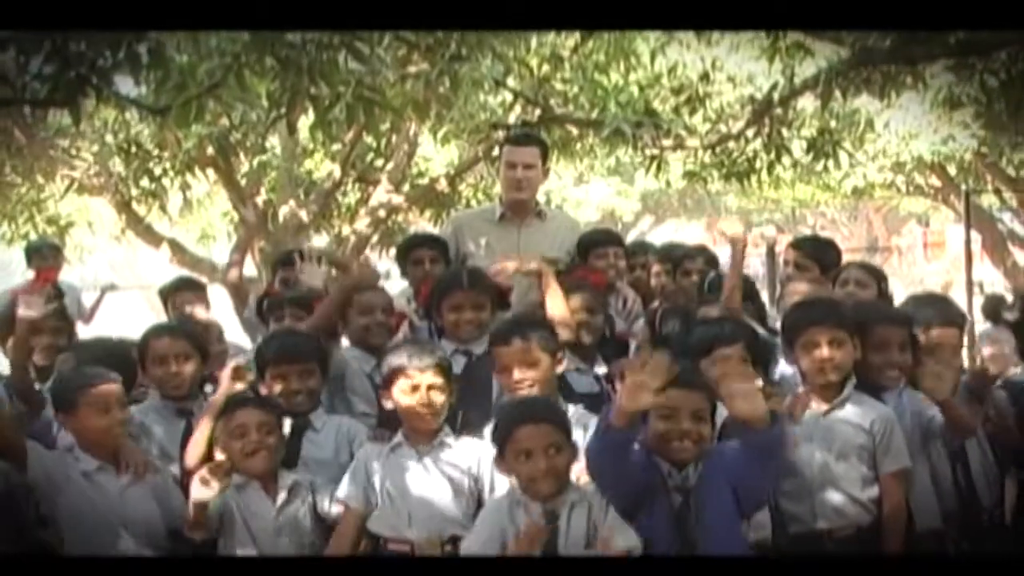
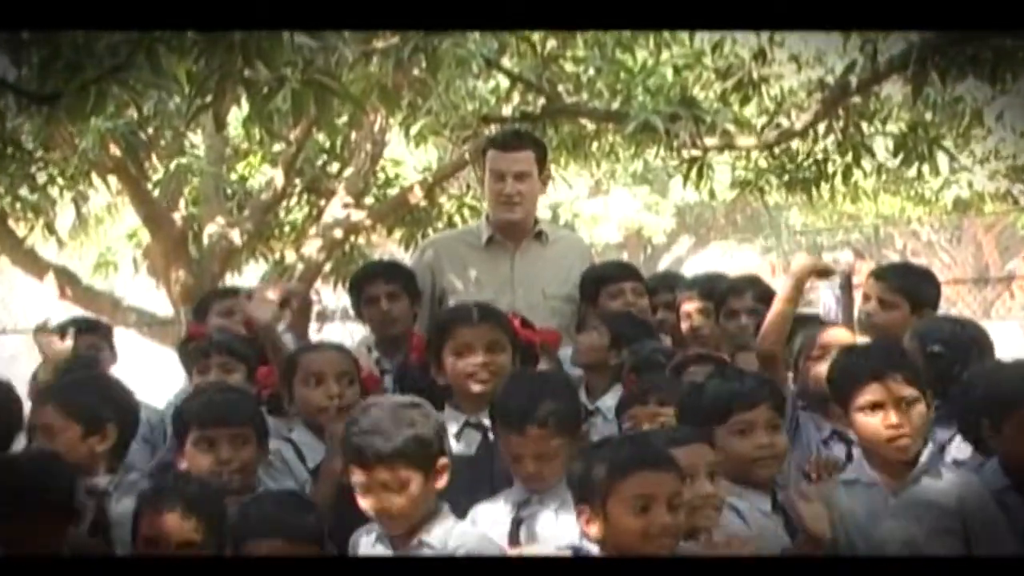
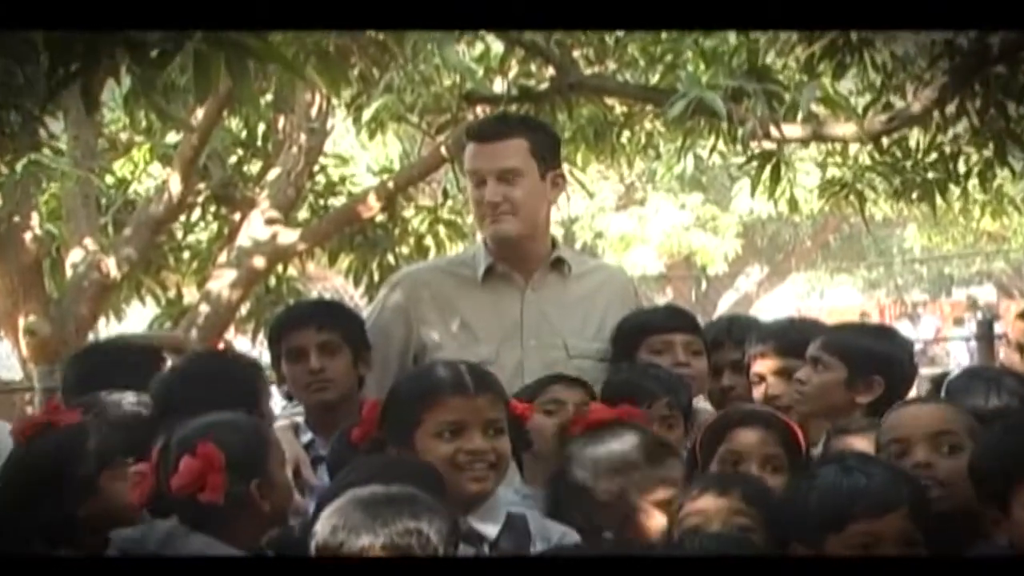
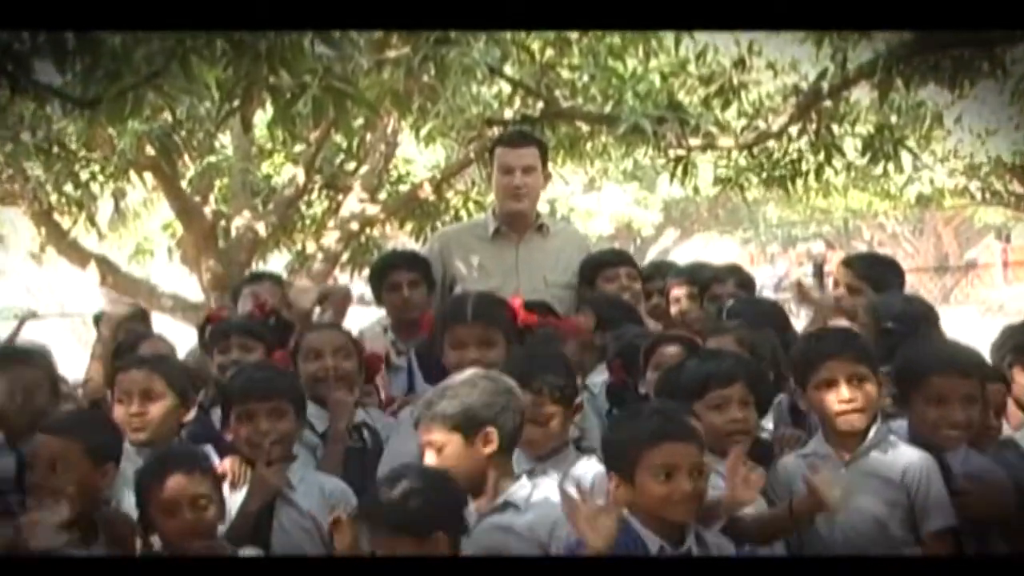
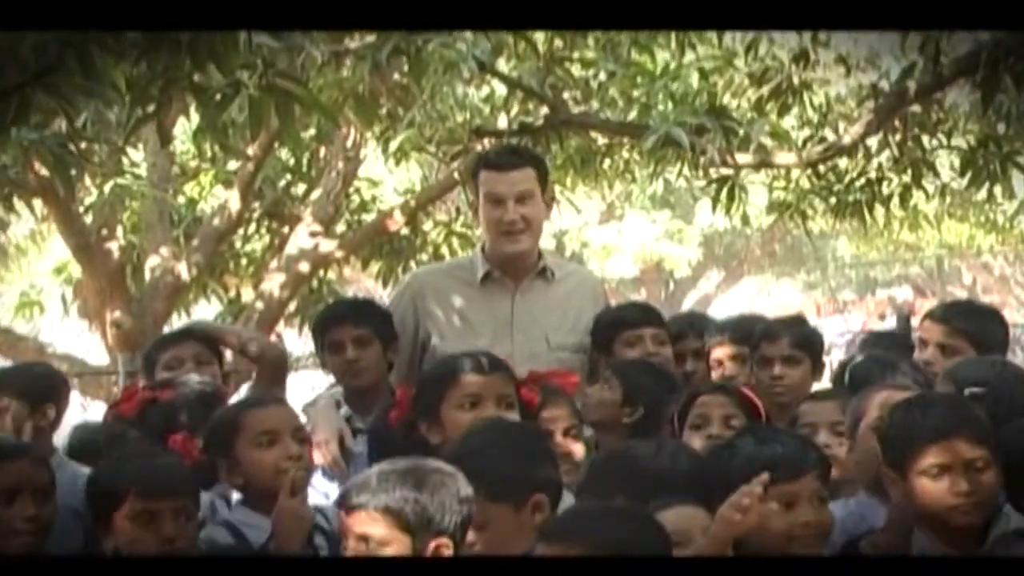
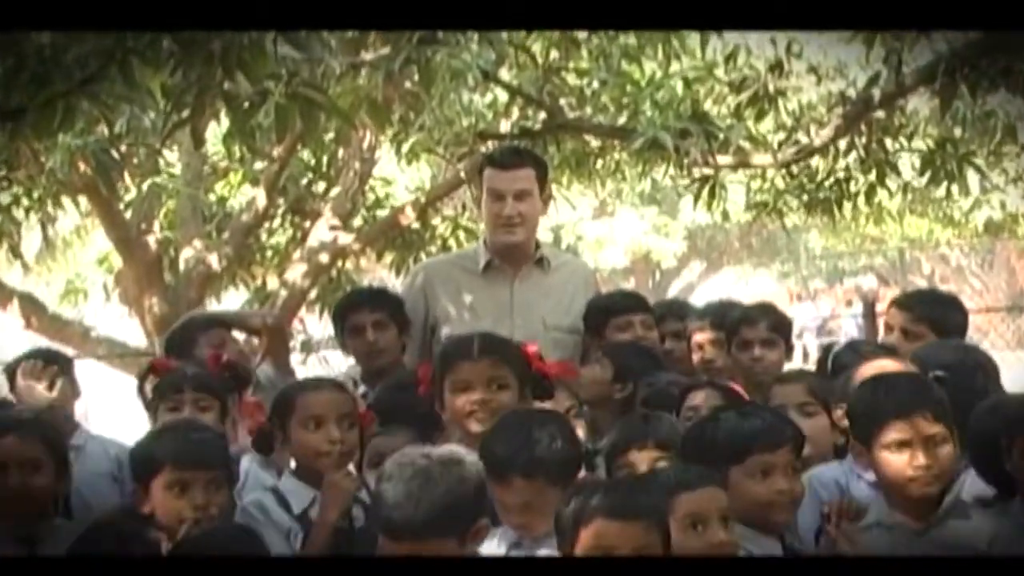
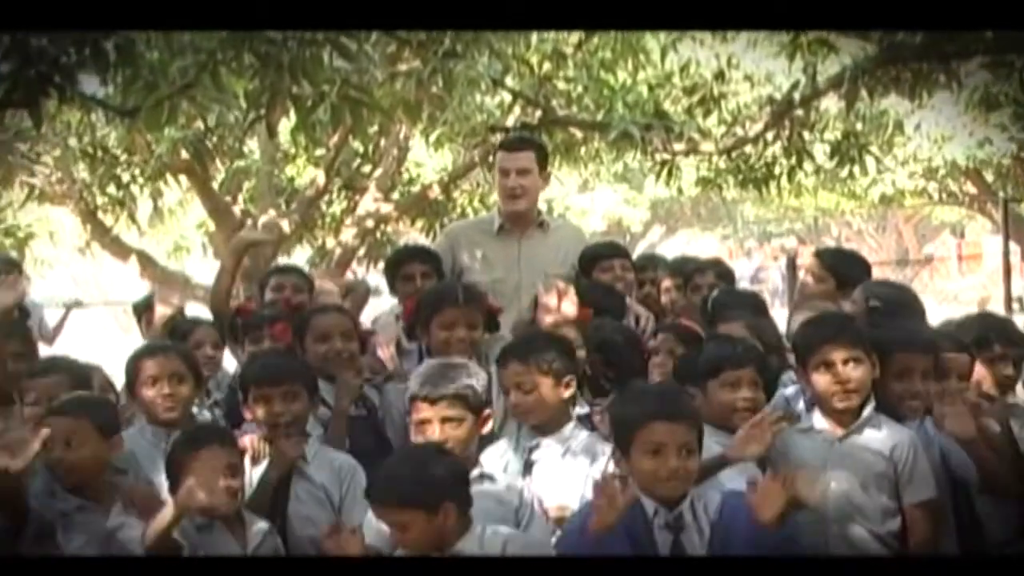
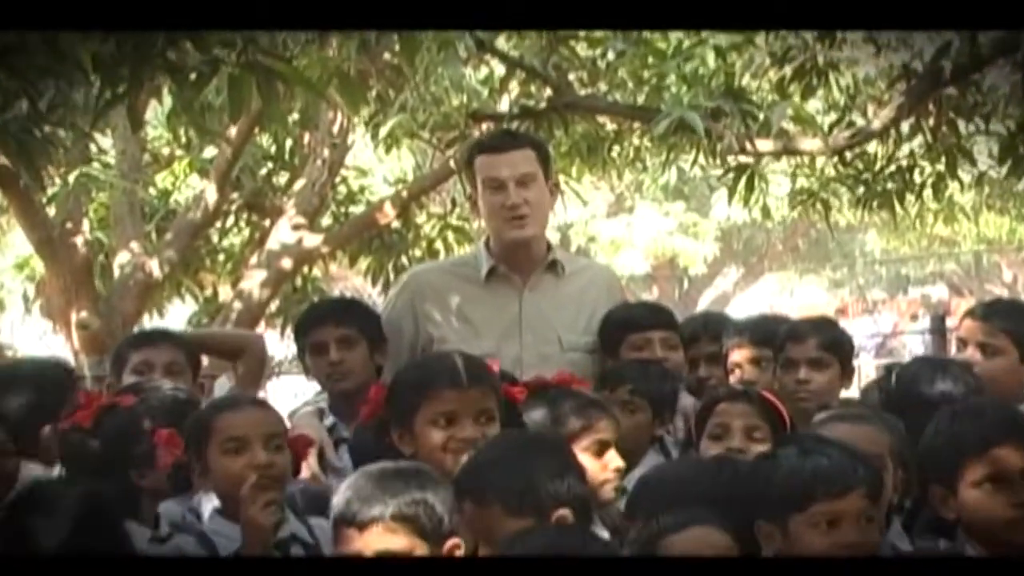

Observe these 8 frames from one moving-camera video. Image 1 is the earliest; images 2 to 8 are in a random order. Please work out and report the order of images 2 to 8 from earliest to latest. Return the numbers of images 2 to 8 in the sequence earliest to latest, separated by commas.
7, 4, 2, 6, 5, 8, 3
